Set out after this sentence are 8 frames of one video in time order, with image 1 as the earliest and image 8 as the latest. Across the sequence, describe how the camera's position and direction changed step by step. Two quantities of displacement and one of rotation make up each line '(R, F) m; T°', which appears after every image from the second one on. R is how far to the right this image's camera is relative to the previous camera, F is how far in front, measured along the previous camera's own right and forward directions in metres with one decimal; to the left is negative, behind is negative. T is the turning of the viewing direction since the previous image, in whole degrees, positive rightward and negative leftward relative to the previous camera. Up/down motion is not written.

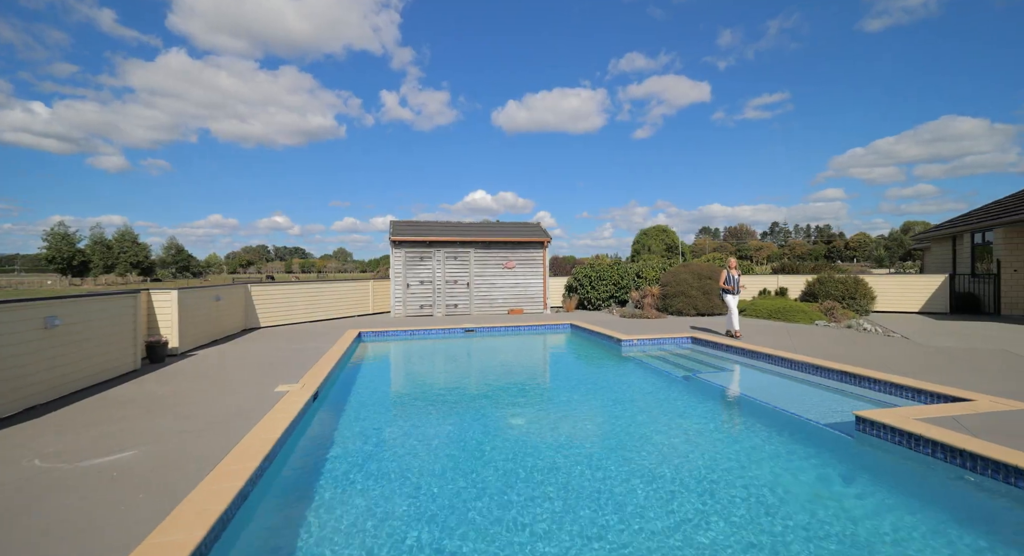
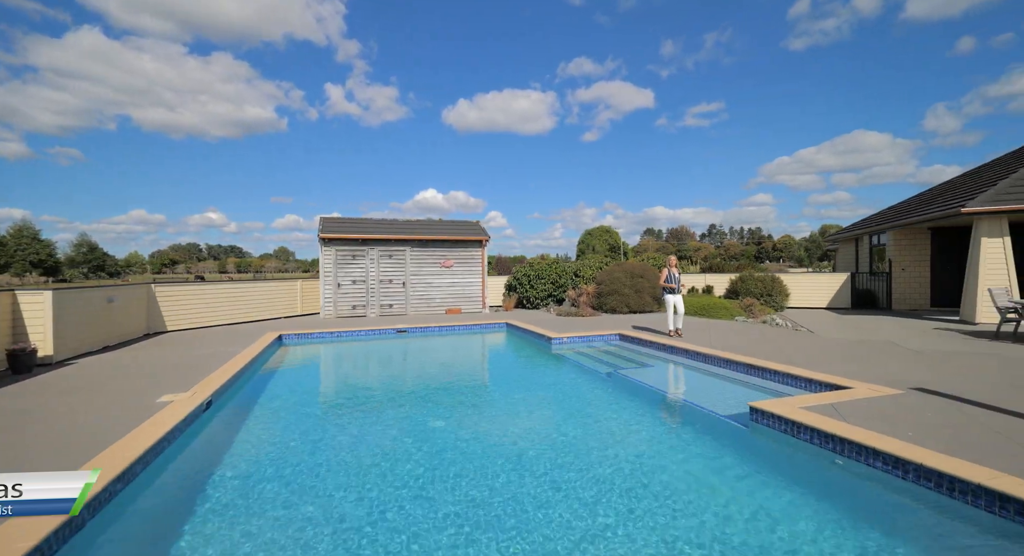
(+0.3, 0.0) m; +6°
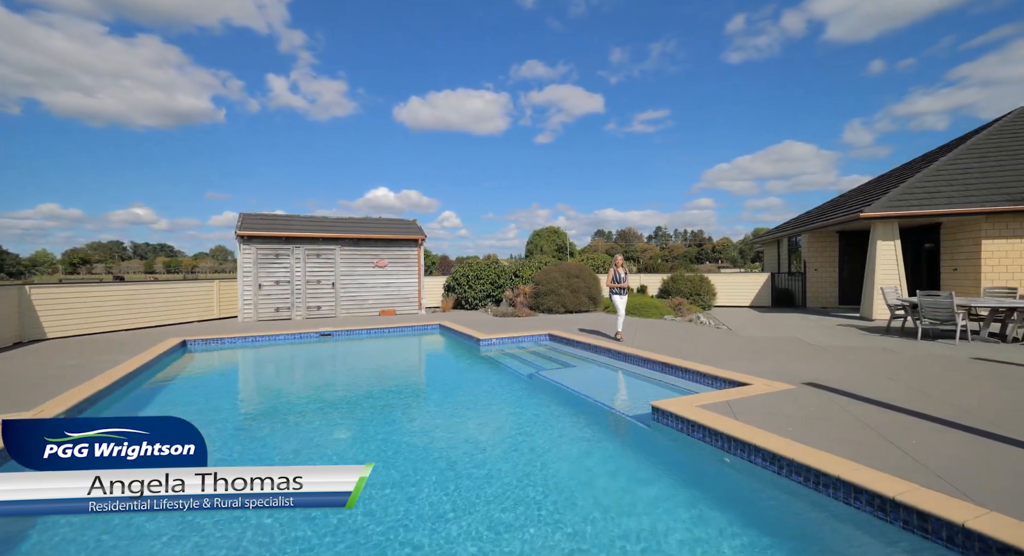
(+0.4, +0.1) m; +6°
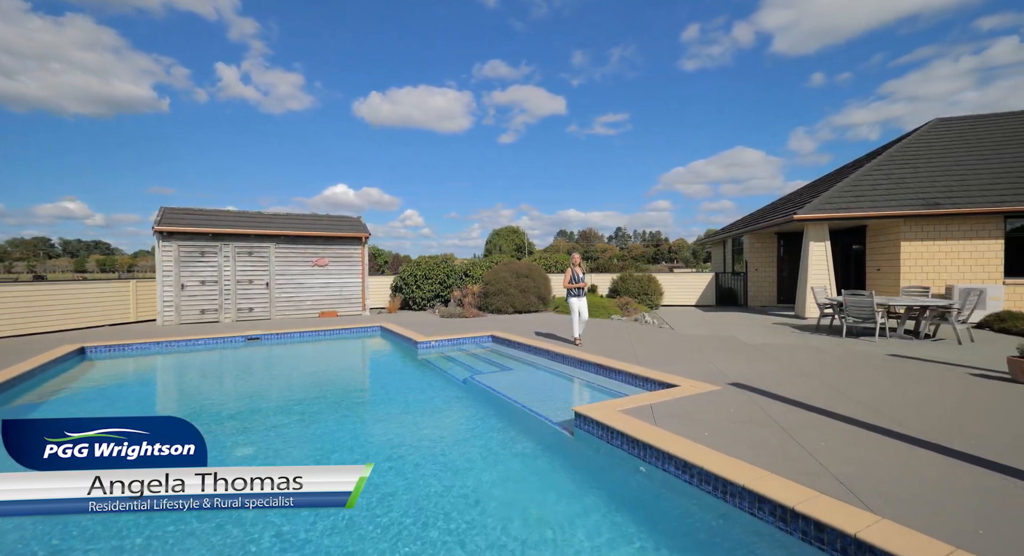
(+0.4, +0.2) m; +5°
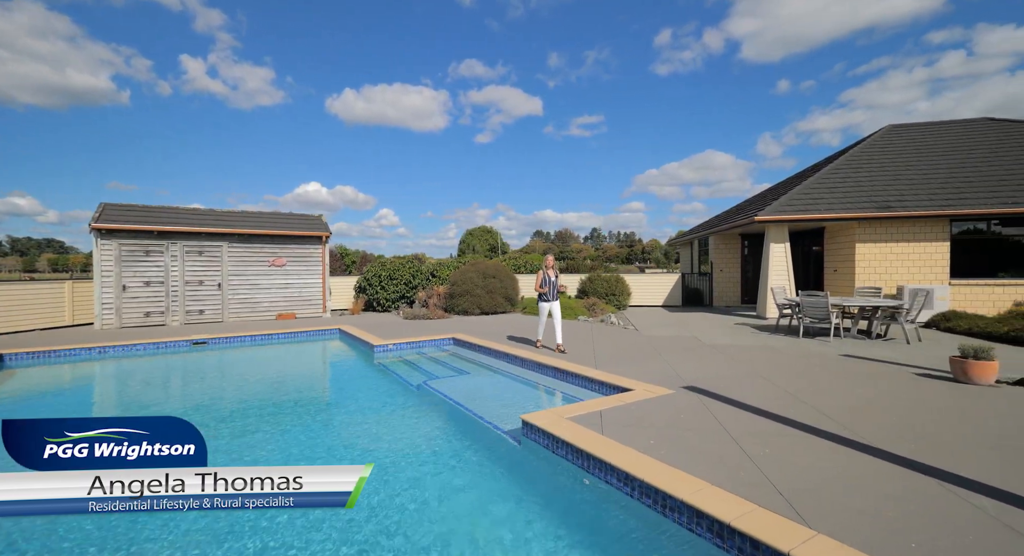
(+0.3, +0.2) m; +3°
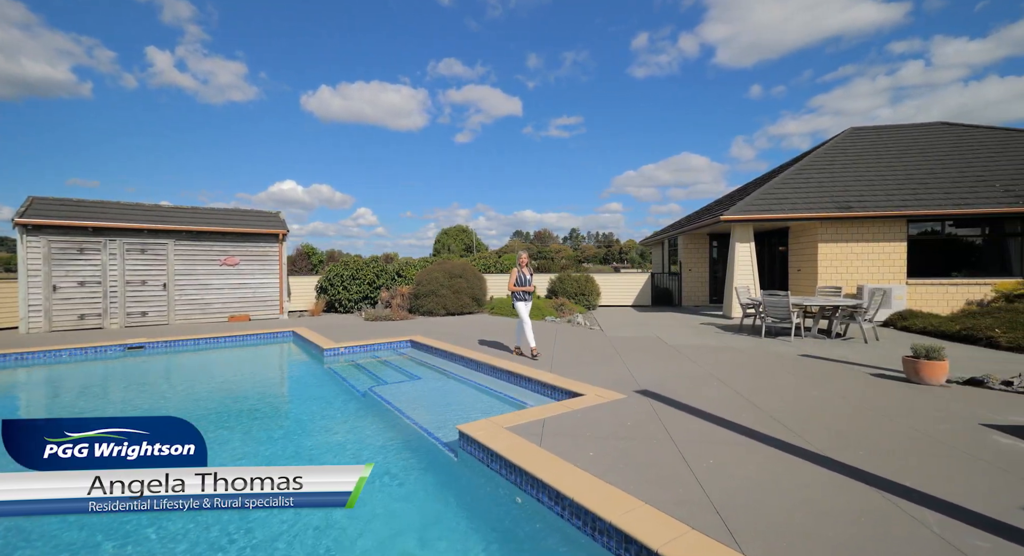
(+0.3, +0.3) m; +3°
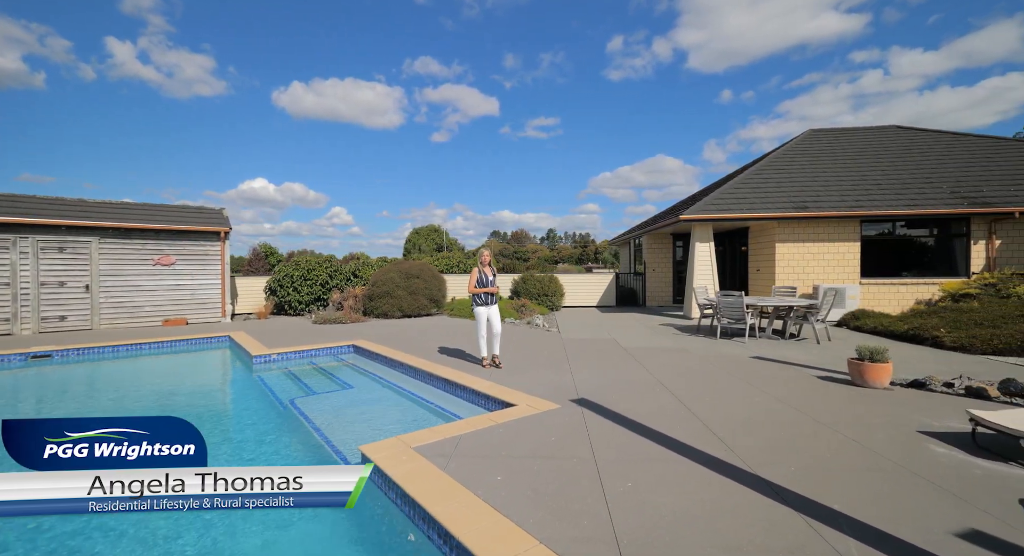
(+0.5, +0.3) m; +3°
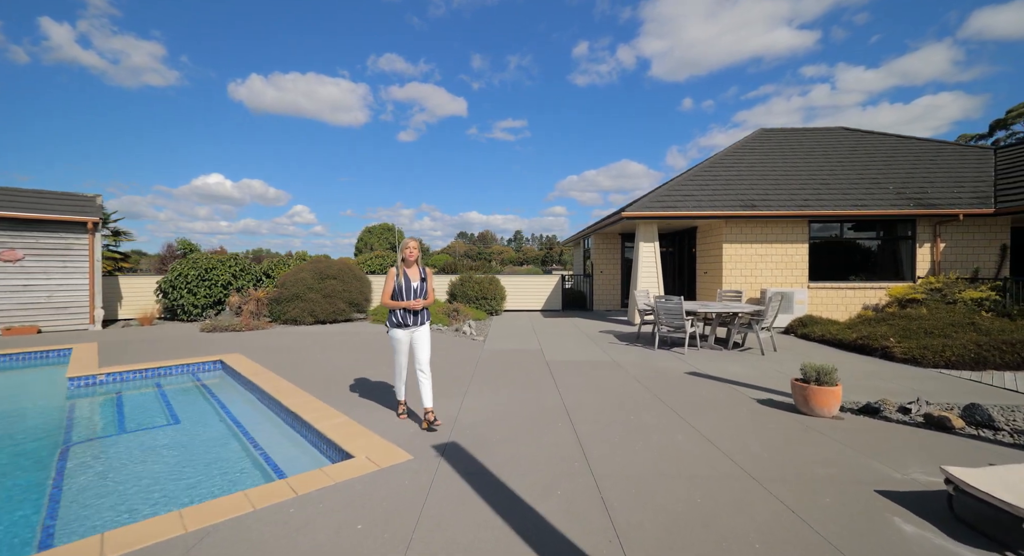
(+0.9, +1.1) m; +4°
